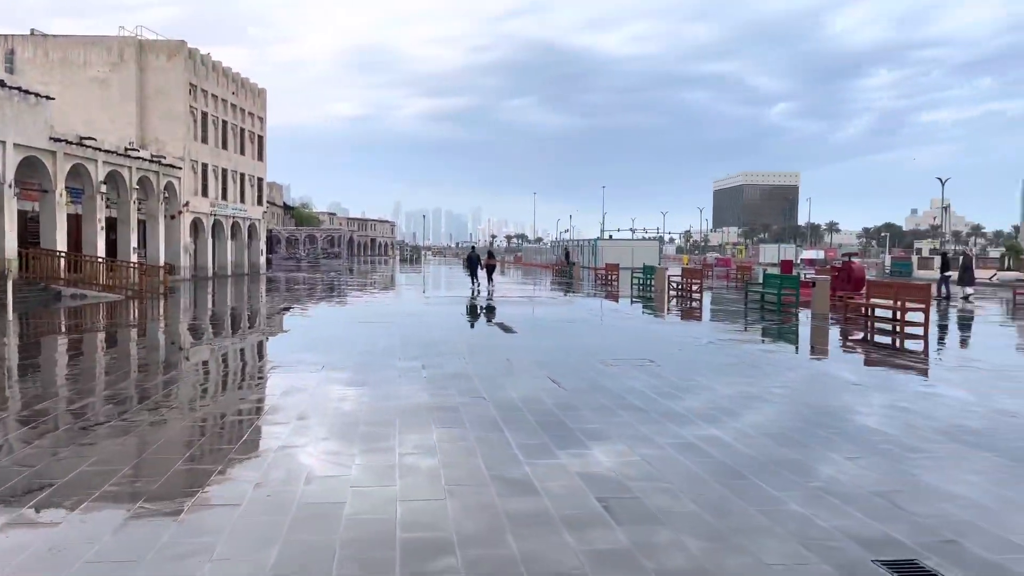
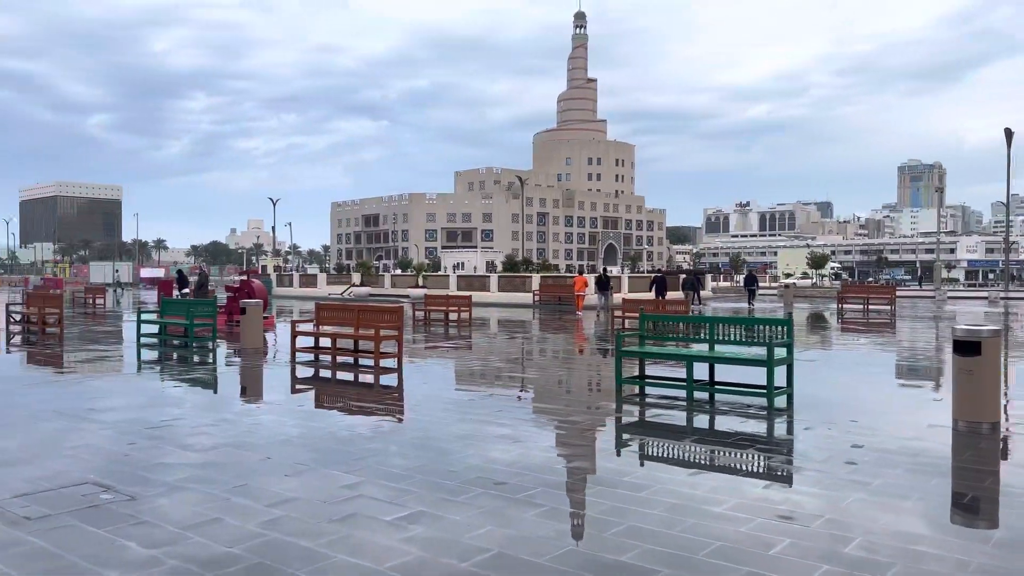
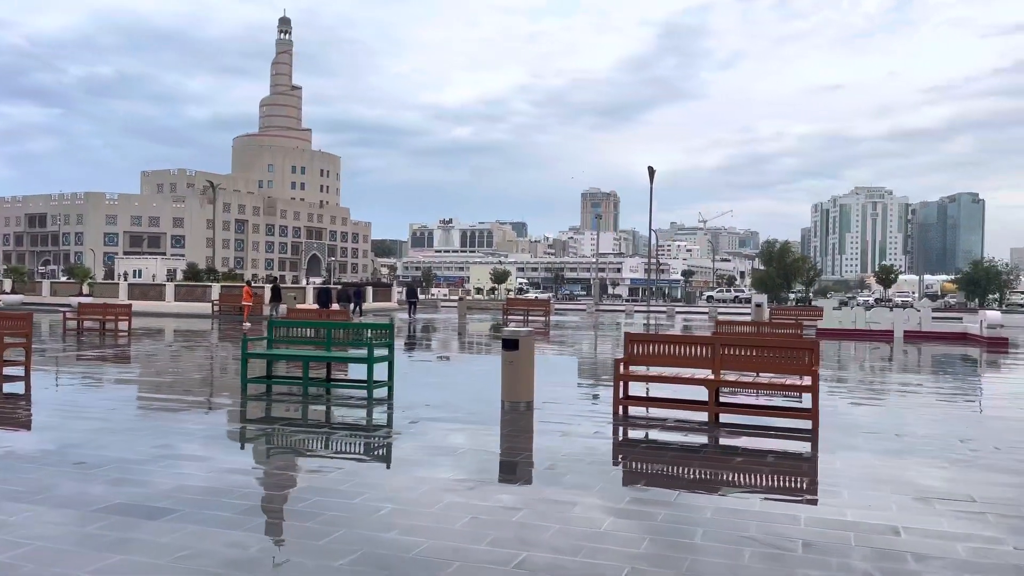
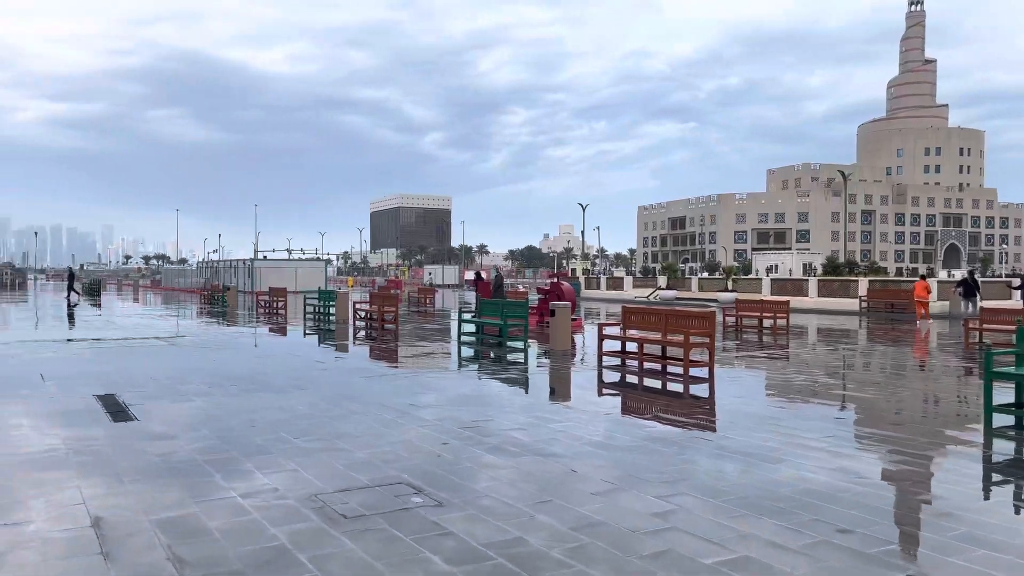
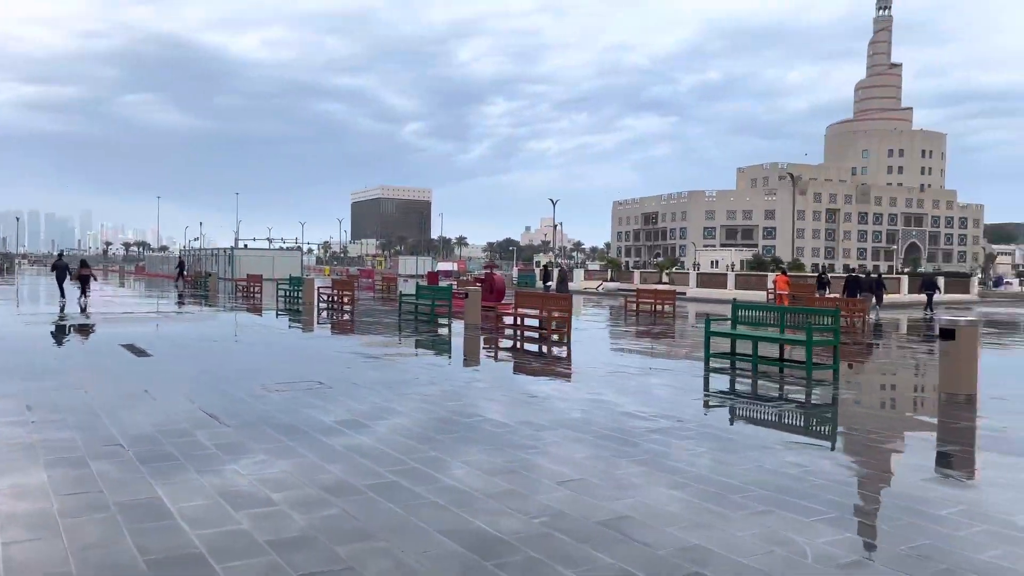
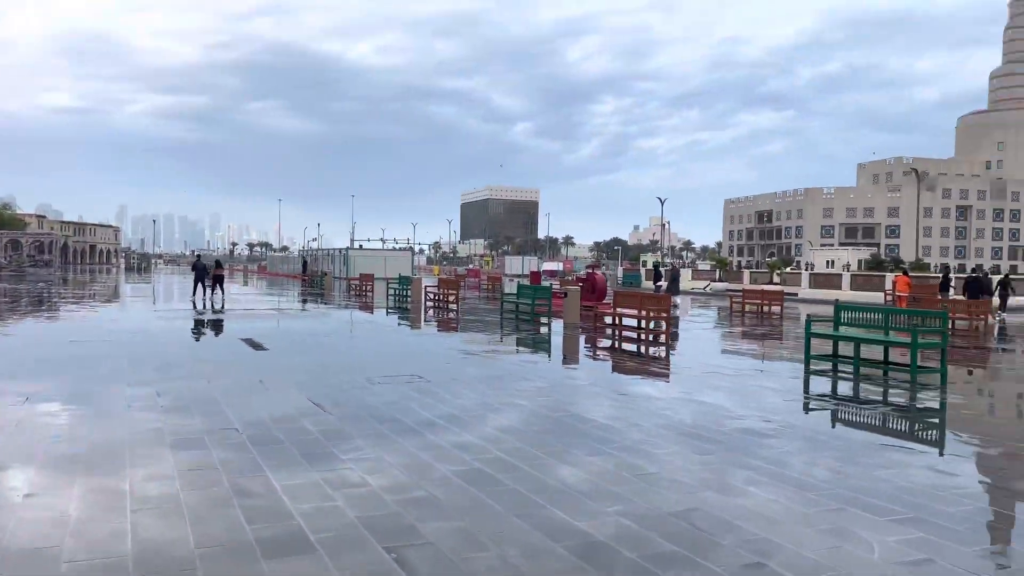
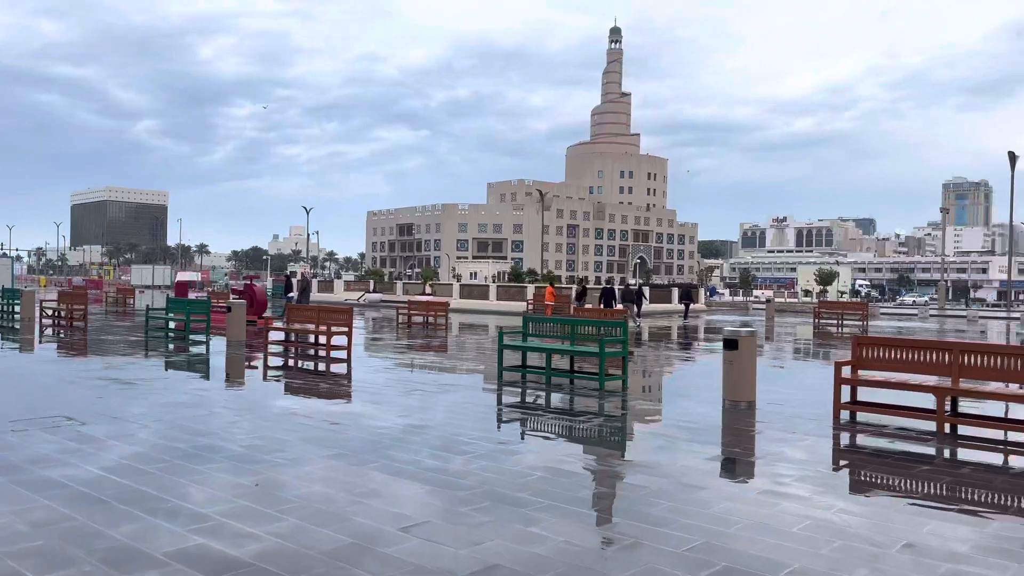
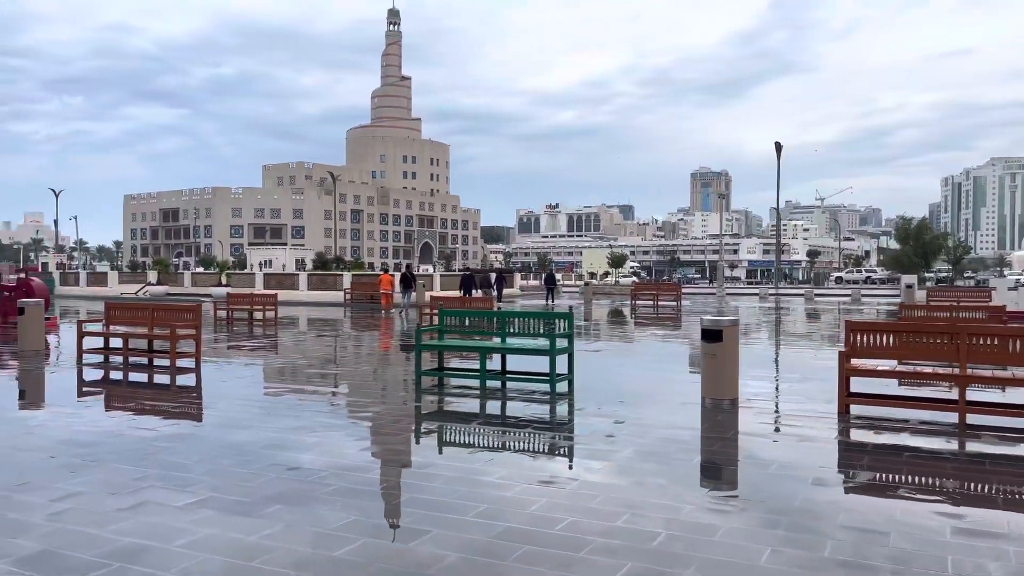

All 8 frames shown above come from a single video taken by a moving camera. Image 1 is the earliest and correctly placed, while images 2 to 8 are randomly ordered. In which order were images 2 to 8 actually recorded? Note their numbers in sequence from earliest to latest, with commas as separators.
6, 5, 7, 3, 8, 2, 4
